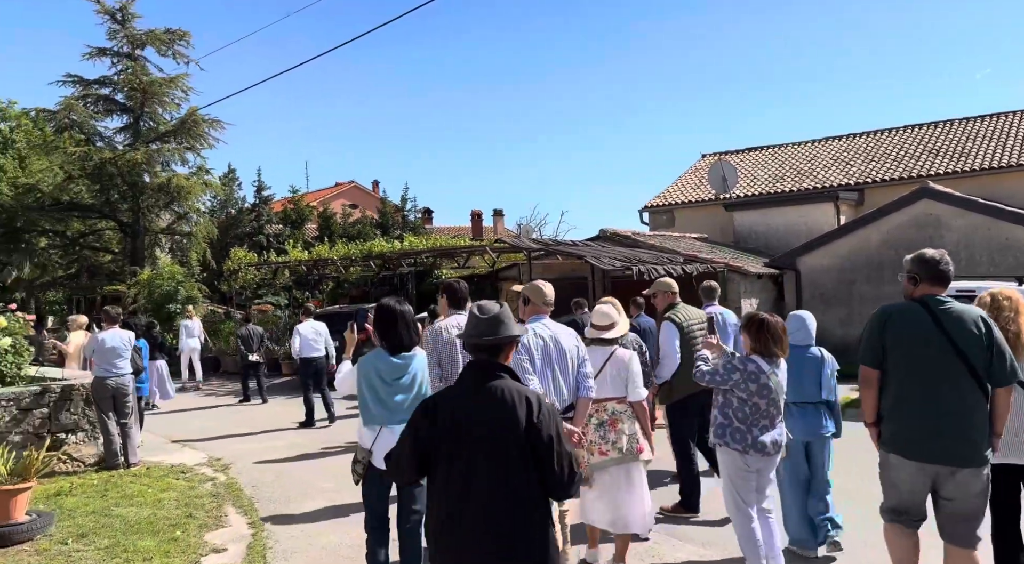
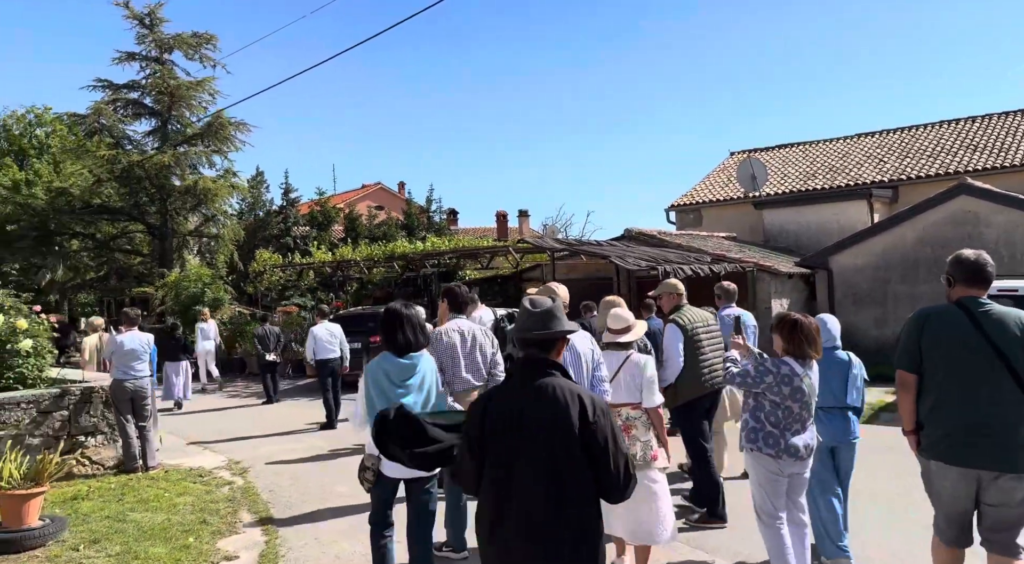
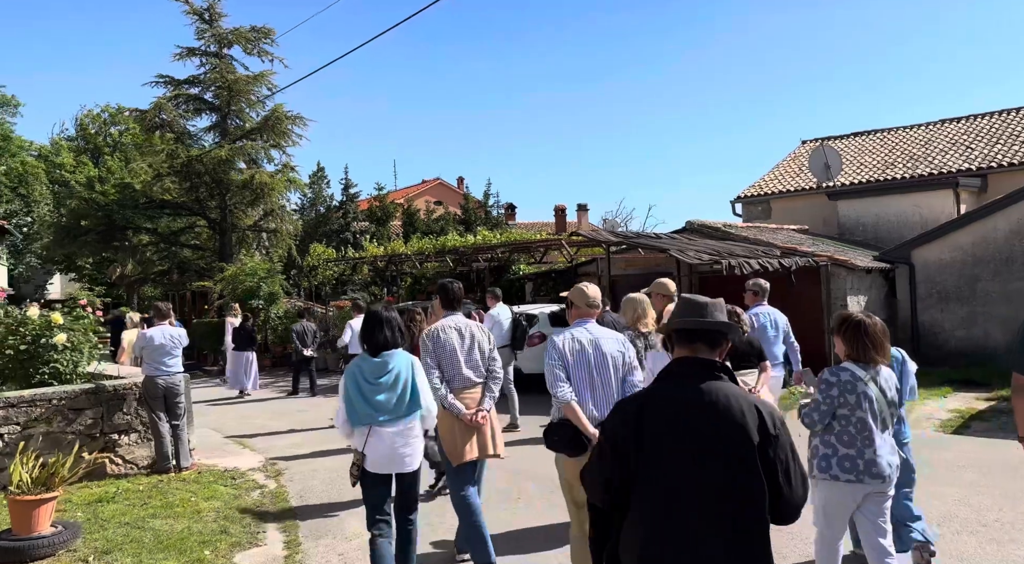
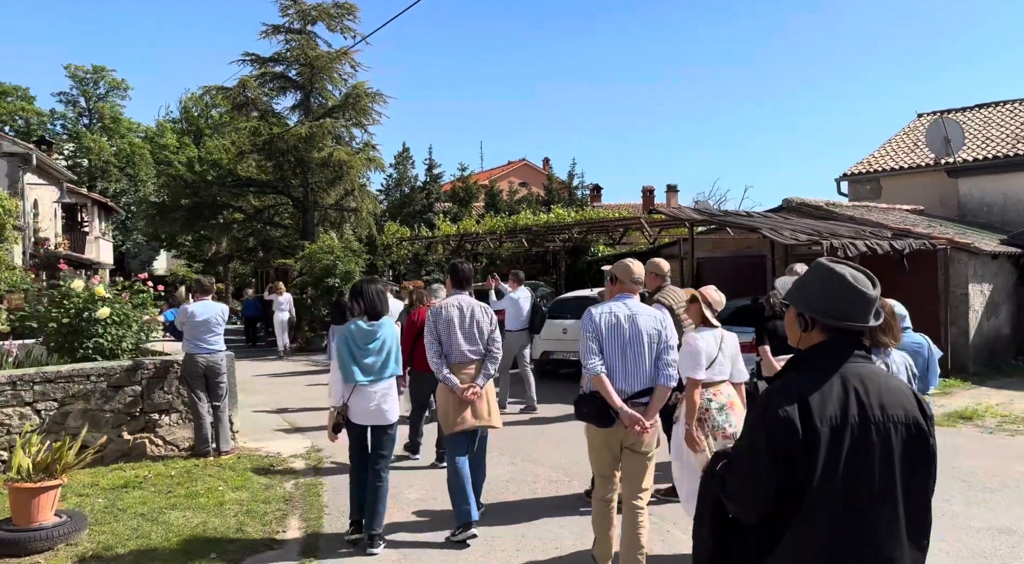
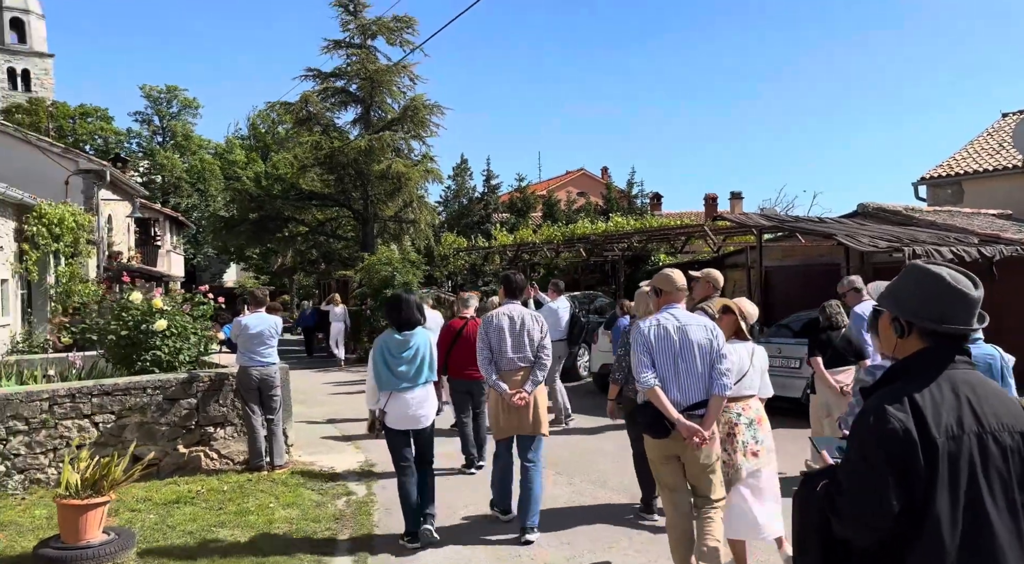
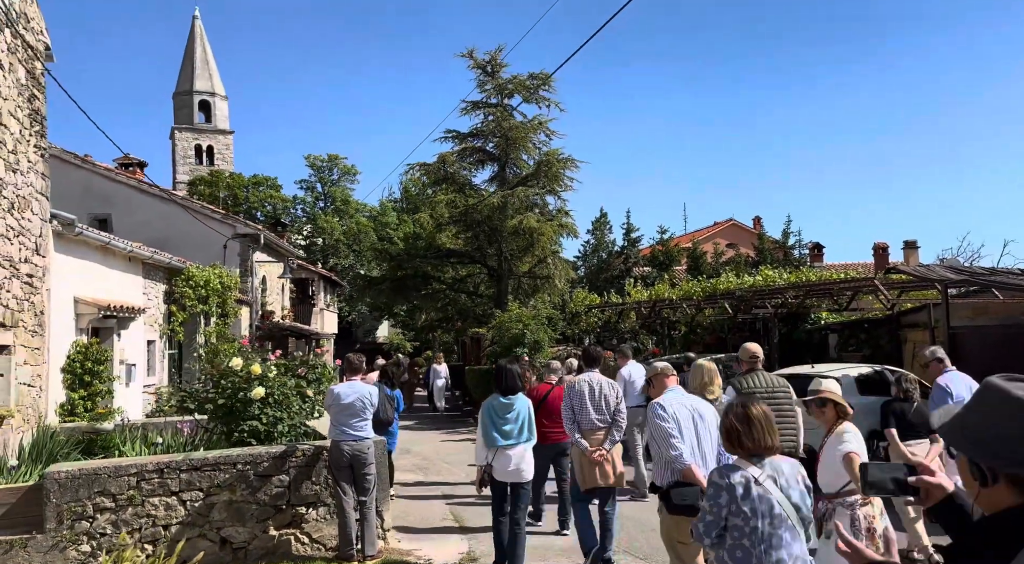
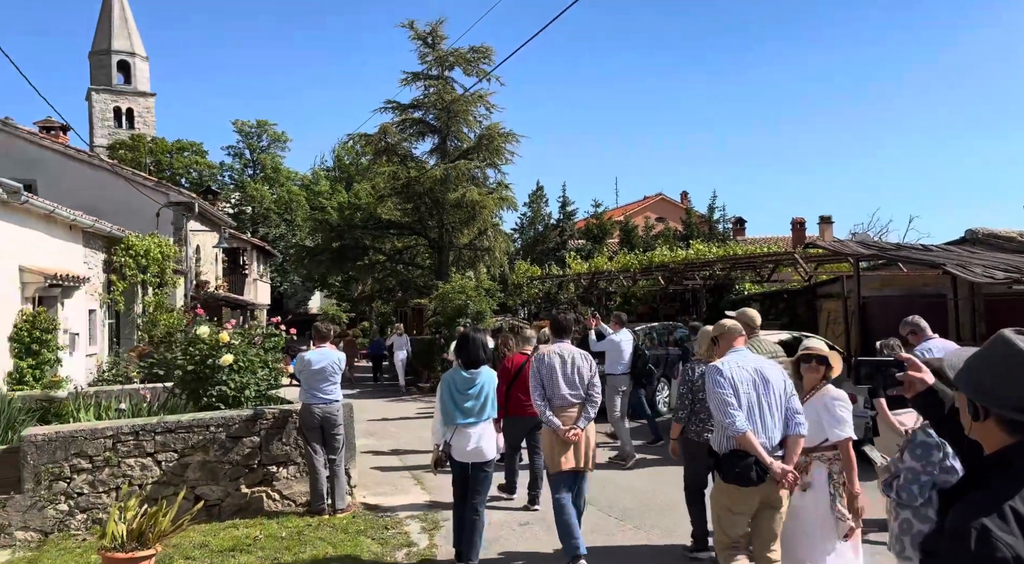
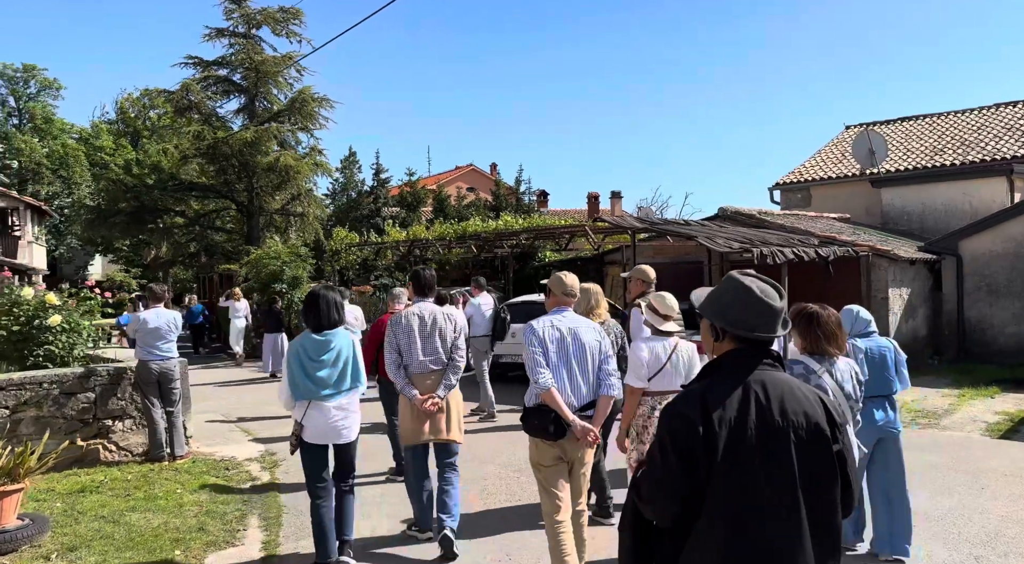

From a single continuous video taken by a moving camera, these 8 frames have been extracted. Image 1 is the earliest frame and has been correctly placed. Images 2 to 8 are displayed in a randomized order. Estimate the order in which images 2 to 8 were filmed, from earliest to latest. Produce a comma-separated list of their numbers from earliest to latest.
2, 3, 8, 4, 5, 7, 6
